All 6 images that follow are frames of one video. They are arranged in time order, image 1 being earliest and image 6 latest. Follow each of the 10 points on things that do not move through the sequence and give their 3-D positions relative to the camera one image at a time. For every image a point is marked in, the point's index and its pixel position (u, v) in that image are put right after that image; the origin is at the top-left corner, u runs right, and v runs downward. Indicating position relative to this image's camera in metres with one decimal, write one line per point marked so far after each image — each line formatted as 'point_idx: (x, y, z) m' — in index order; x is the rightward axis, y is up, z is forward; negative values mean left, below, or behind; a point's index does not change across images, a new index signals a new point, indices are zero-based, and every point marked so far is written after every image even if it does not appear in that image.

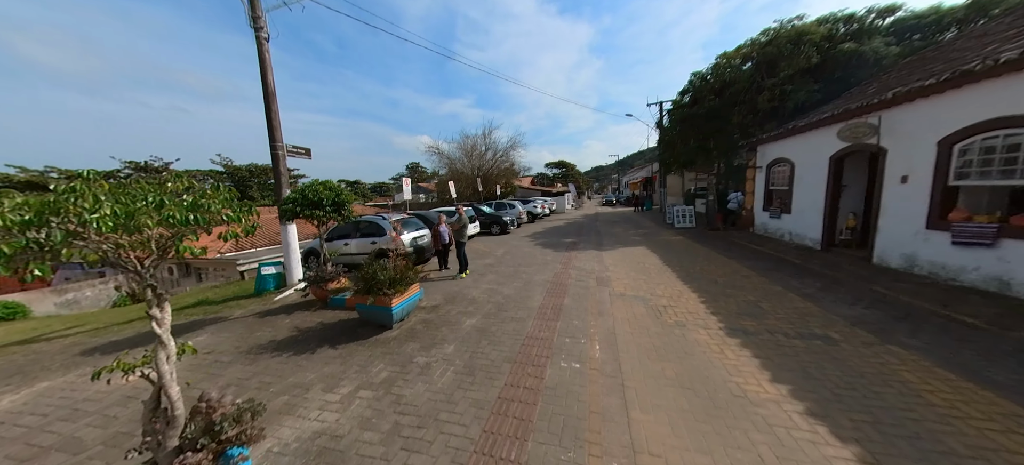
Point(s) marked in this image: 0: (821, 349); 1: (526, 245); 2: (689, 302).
0: (+3.5, -1.3, +3.1) m
1: (+0.5, -0.5, +10.3) m
2: (+2.8, -1.1, +4.5) m
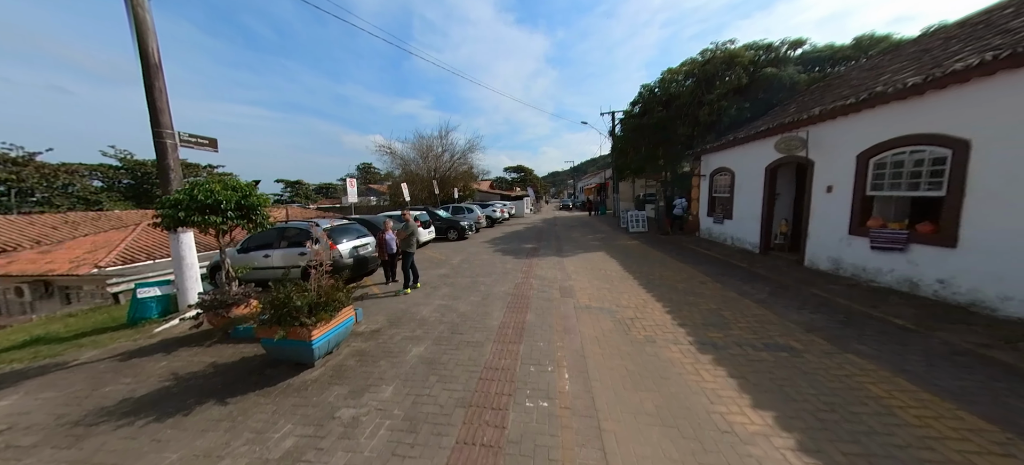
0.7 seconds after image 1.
0: (+3.0, -1.4, +3.1) m
1: (-0.9, -0.7, +9.8) m
2: (+2.2, -1.3, +4.4) m
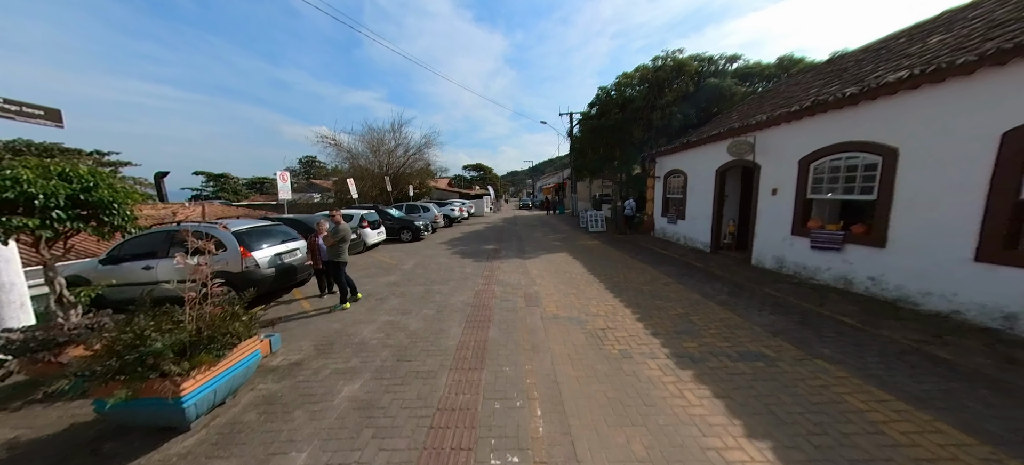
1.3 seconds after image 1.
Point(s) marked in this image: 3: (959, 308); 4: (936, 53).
0: (+2.6, -1.5, +2.9) m
1: (-2.2, -0.7, +9.0) m
2: (+1.6, -1.3, +4.1) m
3: (+6.2, -1.0, +4.0) m
4: (+8.1, +3.5, +5.5) m
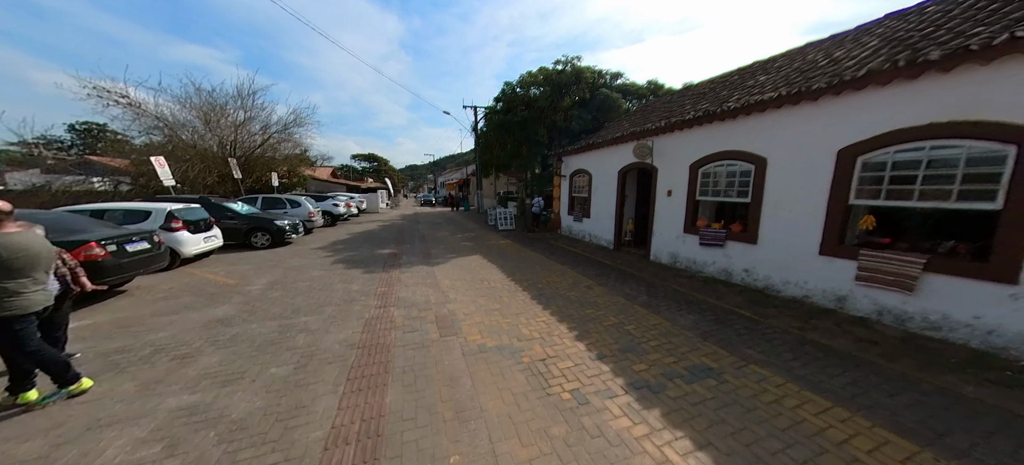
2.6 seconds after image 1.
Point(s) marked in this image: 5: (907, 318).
0: (+2.0, -1.5, +2.6) m
1: (-4.6, -0.8, +6.8) m
2: (+0.6, -1.4, +3.4) m
3: (+5.0, -1.0, +4.8) m
4: (+6.2, +3.6, +6.8) m
5: (+5.3, -1.1, +3.8) m
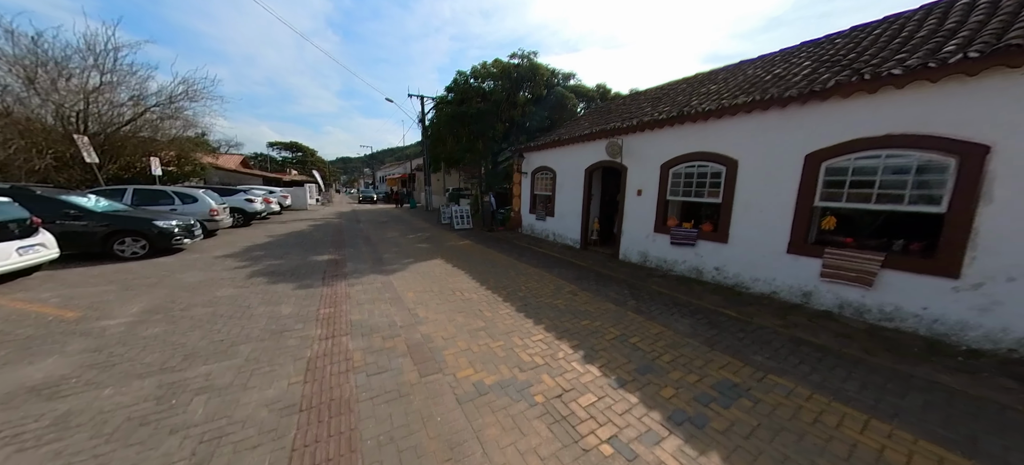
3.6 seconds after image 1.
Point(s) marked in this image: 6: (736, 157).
0: (+2.1, -1.5, +2.3) m
1: (-5.2, -0.8, +5.1) m
2: (+0.7, -1.4, +2.8) m
3: (+4.6, -1.0, +5.0) m
4: (+5.4, +3.6, +7.2) m
5: (+5.2, -1.1, +4.2) m
6: (+4.3, +1.4, +5.5) m
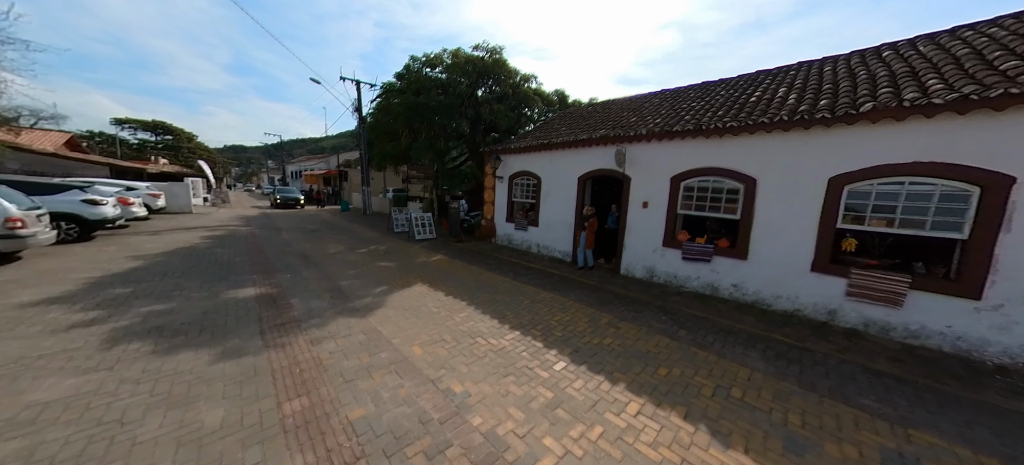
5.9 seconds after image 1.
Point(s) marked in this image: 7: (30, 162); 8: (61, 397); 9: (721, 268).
0: (+3.2, -1.8, +1.8) m
1: (-4.6, -1.2, +2.8) m
2: (+1.6, -1.7, +2.0) m
3: (+5.0, -1.3, +5.0) m
4: (+5.2, +3.3, +7.4) m
5: (+5.7, -1.4, +4.4) m
6: (+4.5, +1.1, +5.4) m
7: (-26.5, +3.9, +15.9) m
8: (-3.7, -1.3, +2.3) m
9: (+4.1, -0.7, +5.9) m
